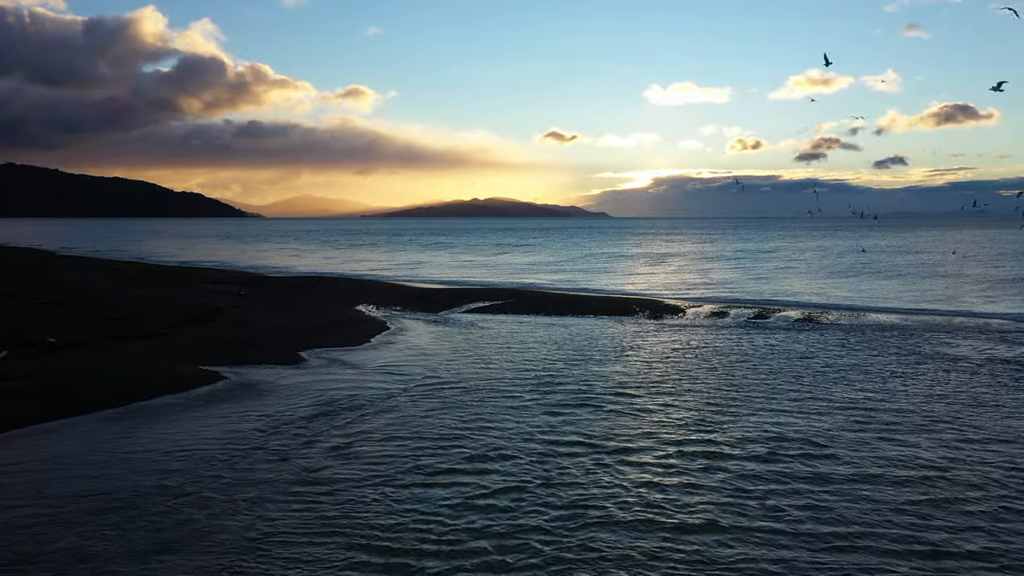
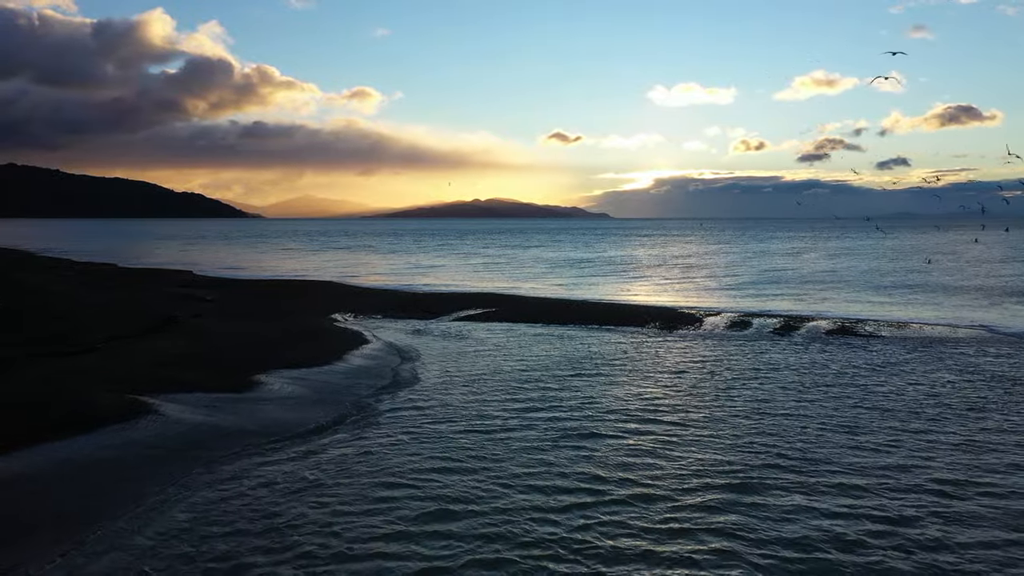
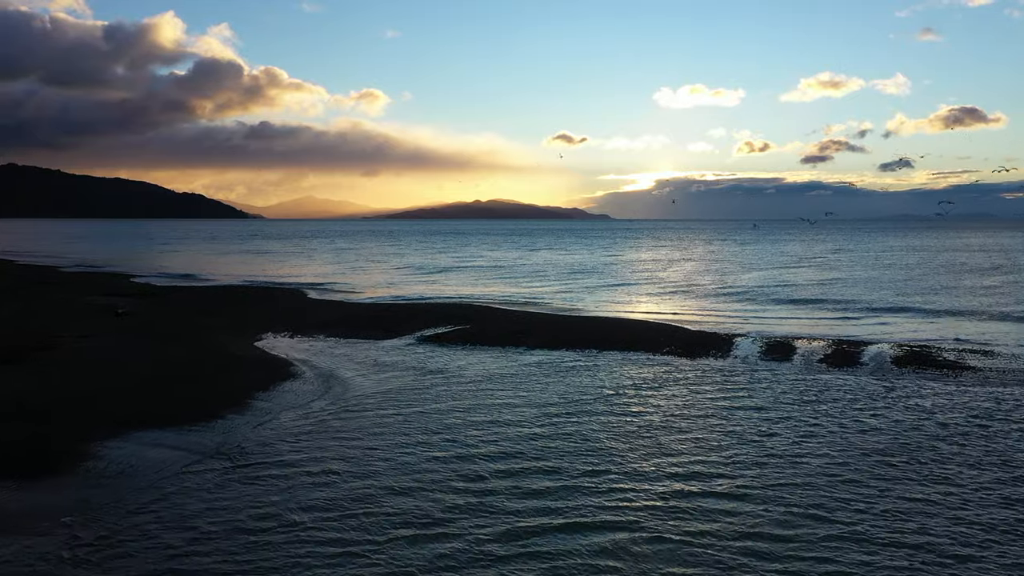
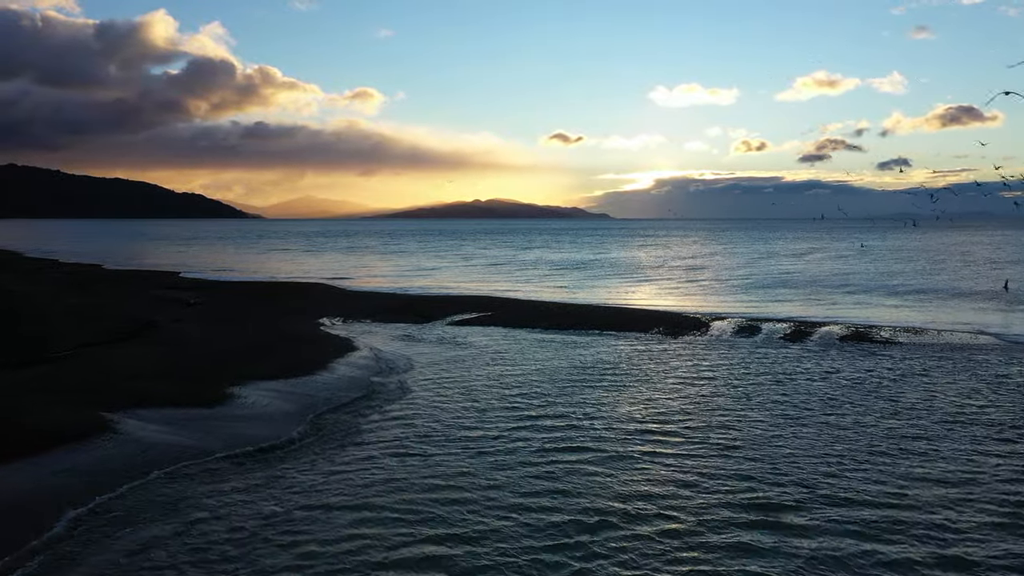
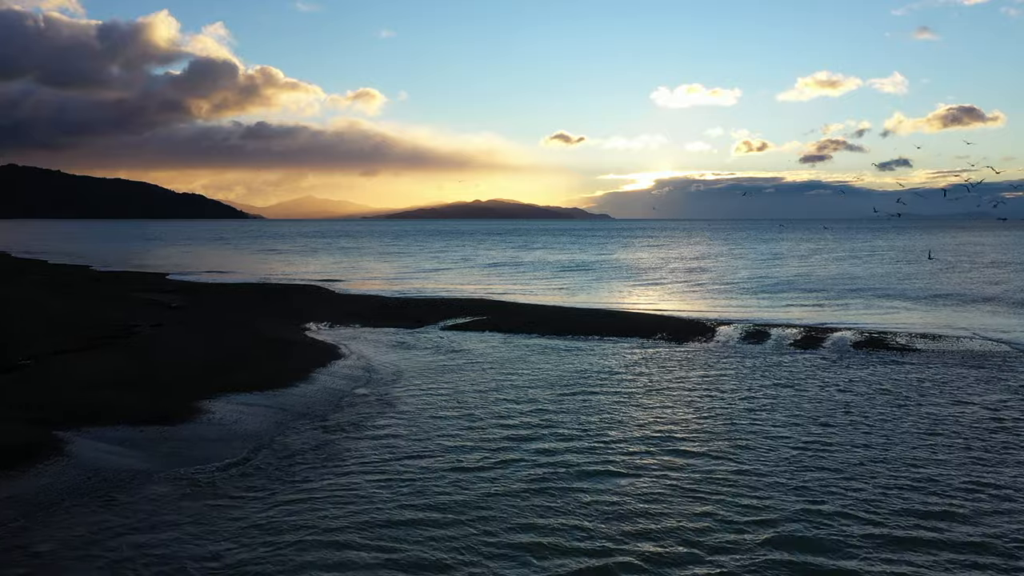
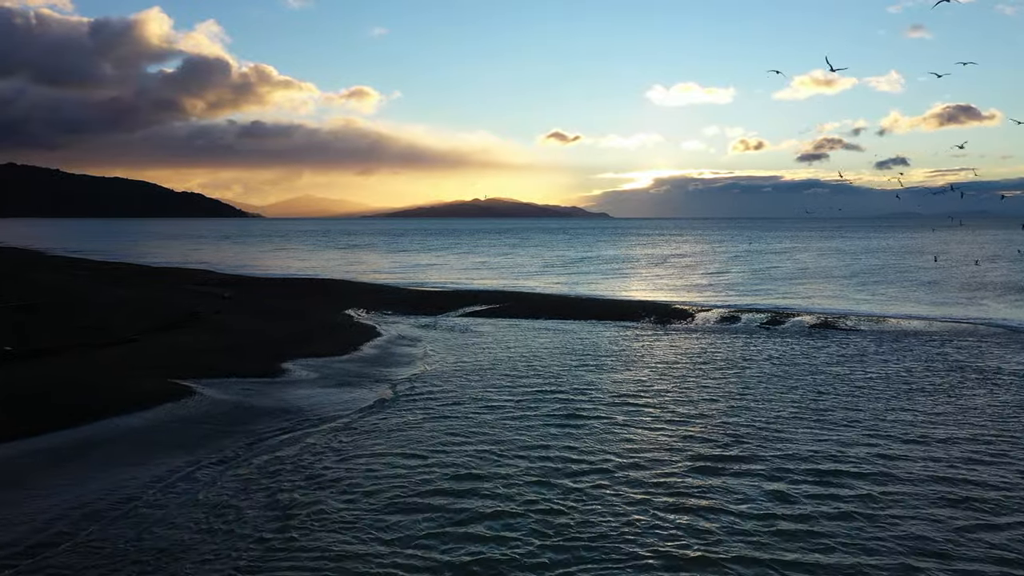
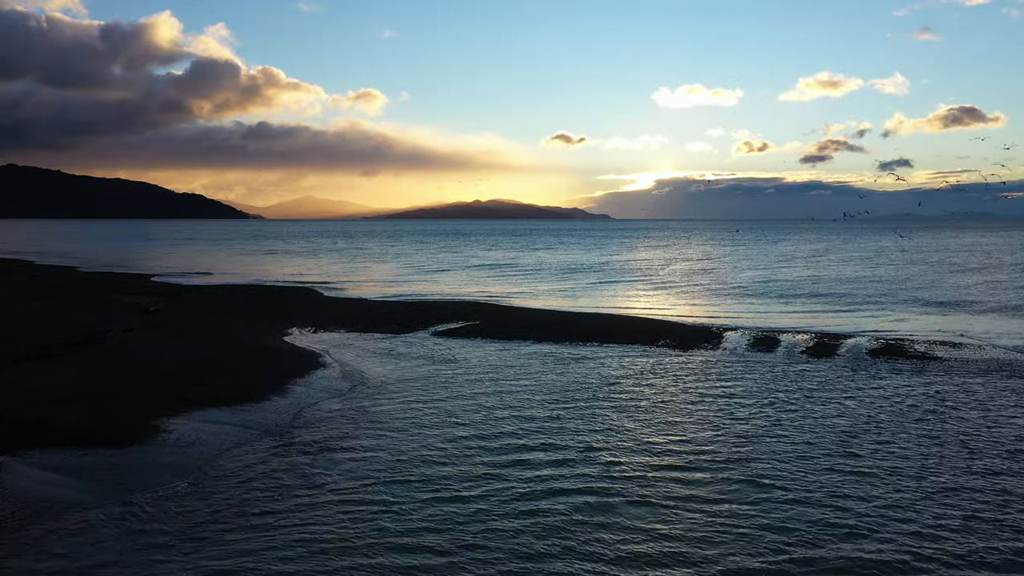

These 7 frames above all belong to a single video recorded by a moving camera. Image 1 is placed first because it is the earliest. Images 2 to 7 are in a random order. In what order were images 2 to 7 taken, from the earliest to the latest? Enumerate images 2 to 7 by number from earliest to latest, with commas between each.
6, 2, 4, 5, 7, 3
